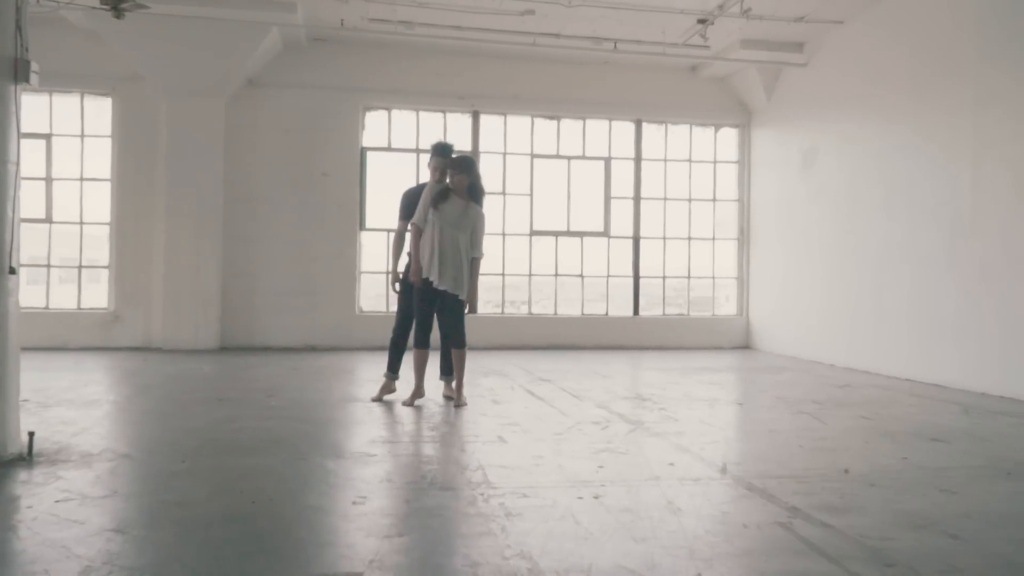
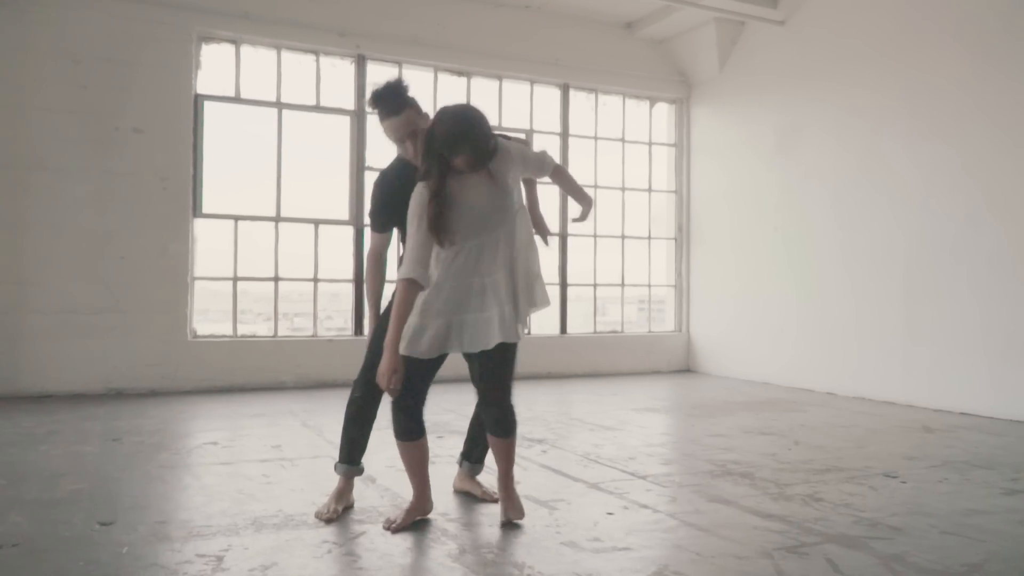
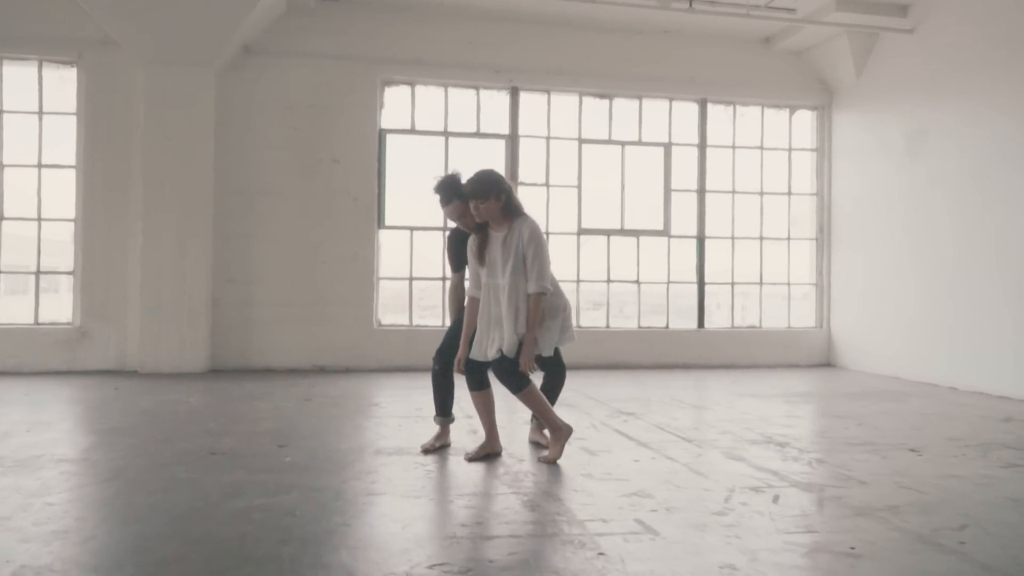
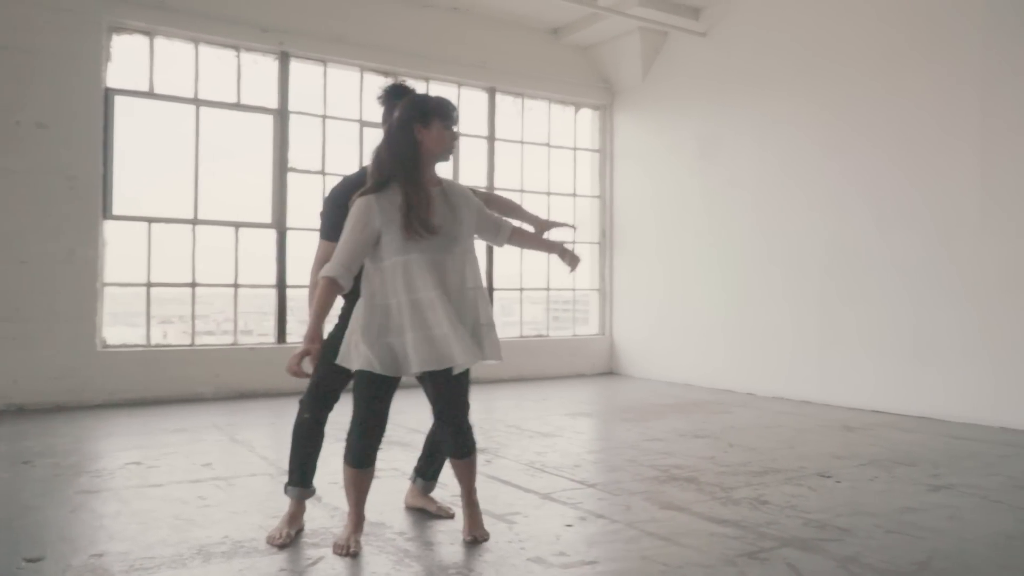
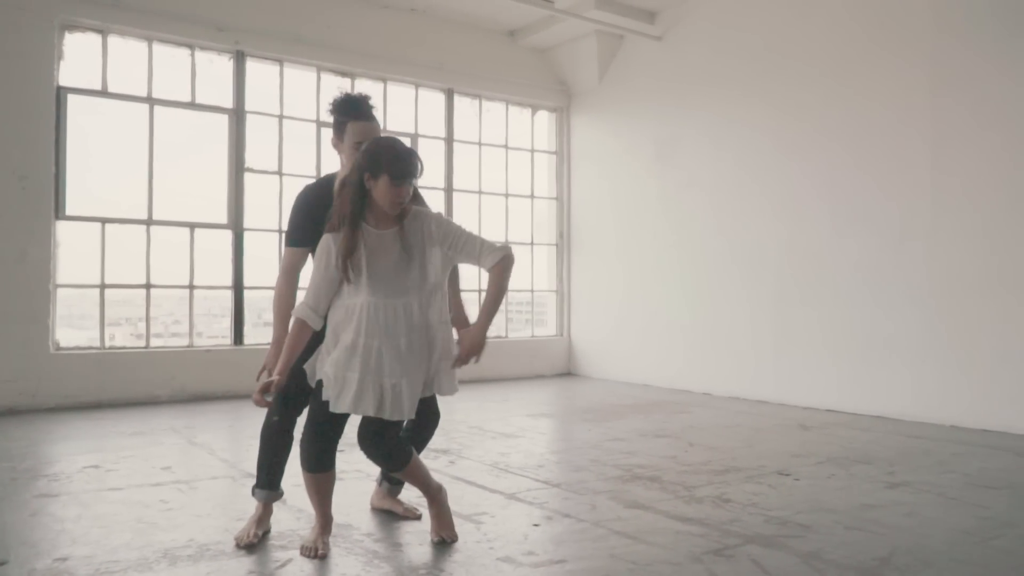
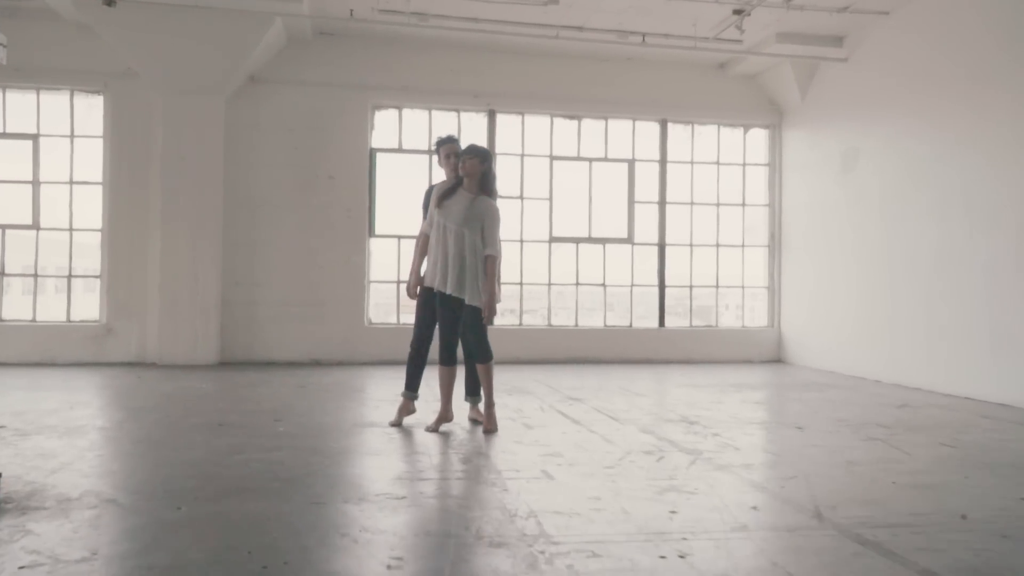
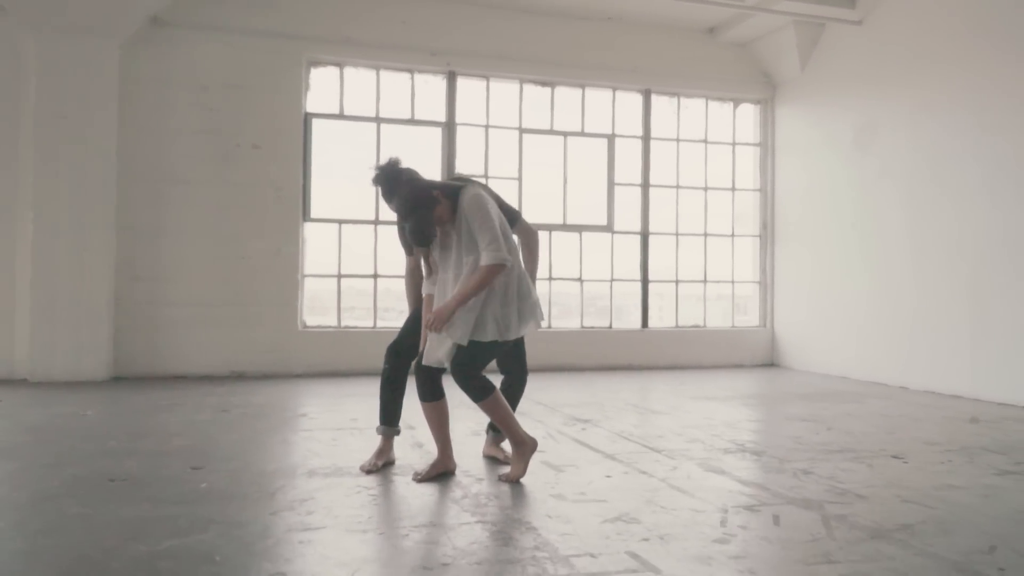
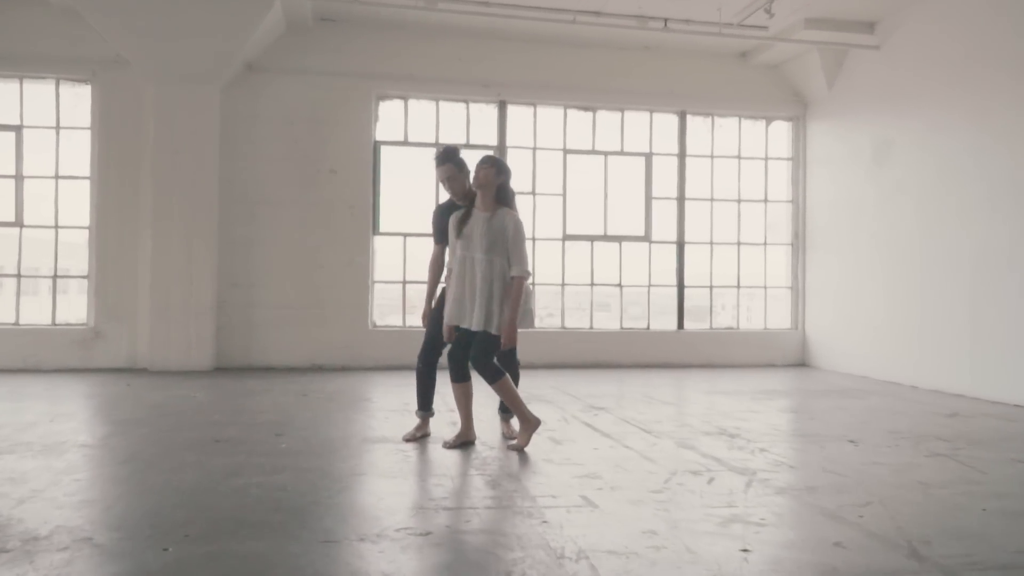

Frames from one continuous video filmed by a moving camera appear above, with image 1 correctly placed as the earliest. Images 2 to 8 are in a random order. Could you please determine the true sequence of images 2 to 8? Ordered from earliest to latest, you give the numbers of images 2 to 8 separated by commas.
6, 8, 3, 7, 2, 4, 5
